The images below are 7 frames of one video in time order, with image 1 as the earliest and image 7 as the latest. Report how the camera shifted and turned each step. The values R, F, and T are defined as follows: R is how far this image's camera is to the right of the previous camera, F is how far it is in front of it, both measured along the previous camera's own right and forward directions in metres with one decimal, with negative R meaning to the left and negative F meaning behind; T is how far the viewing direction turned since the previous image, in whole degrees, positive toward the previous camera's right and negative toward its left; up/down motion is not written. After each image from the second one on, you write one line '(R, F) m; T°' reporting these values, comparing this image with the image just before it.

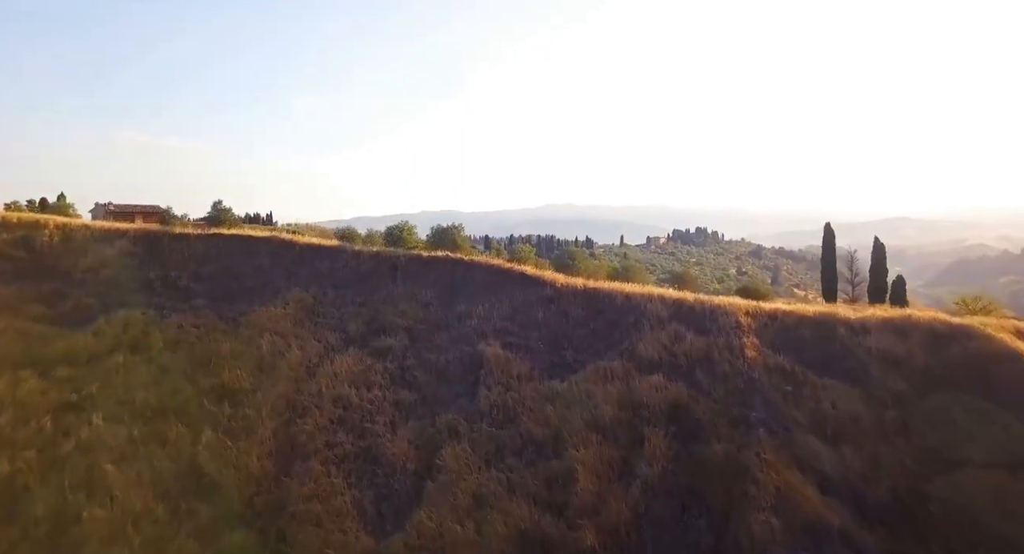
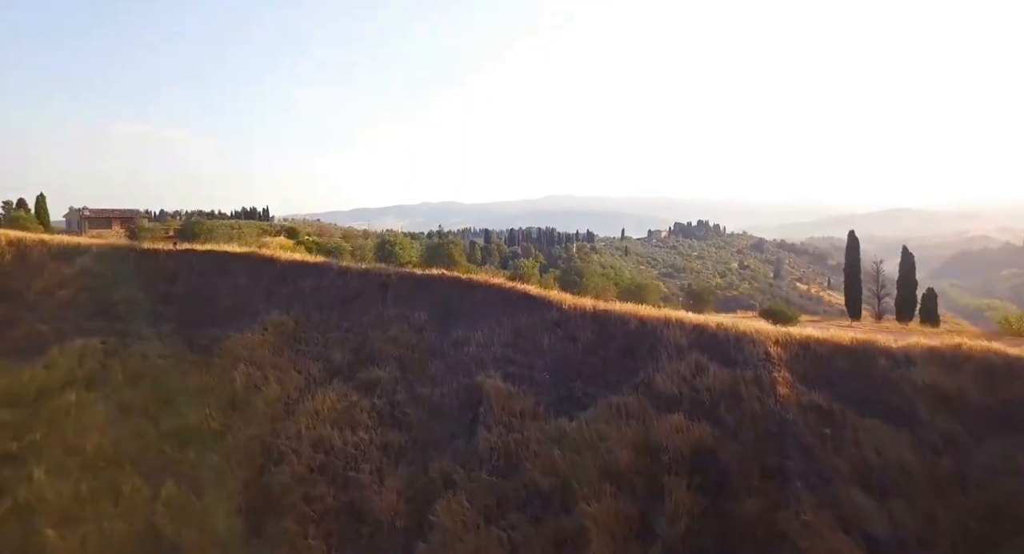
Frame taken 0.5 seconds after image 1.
(0.0, +1.0) m; 0°
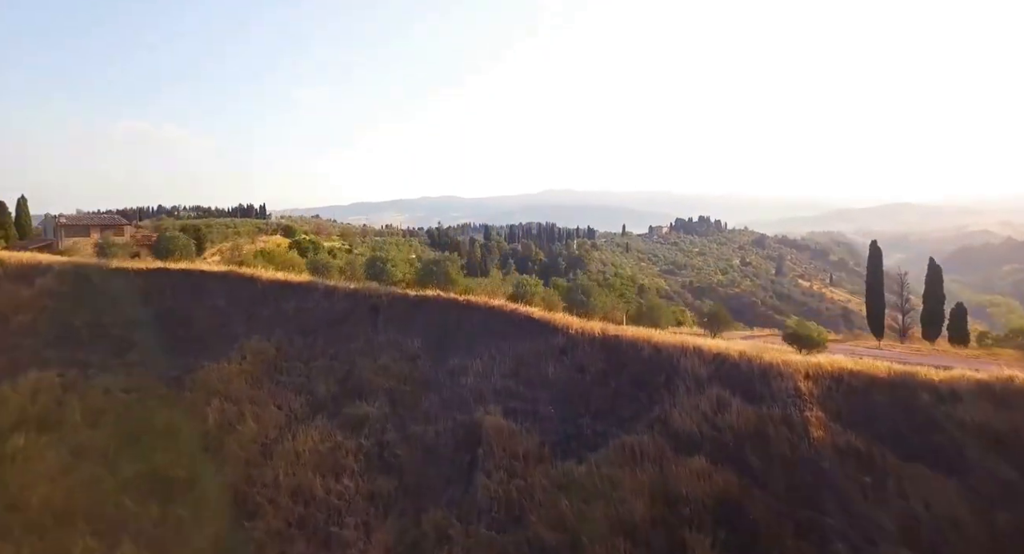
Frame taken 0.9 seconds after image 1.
(0.0, +0.8) m; 0°
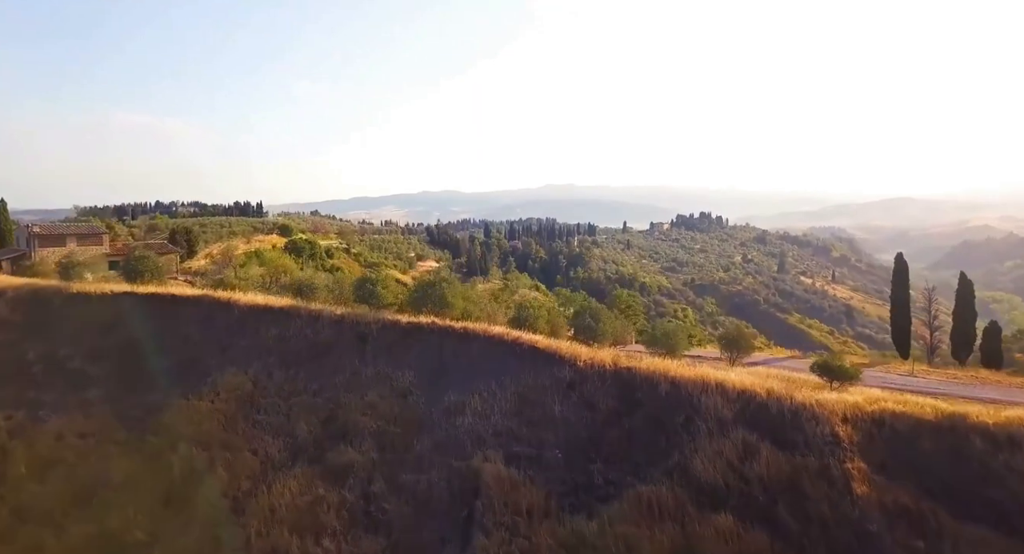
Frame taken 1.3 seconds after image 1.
(0.0, +0.9) m; 0°
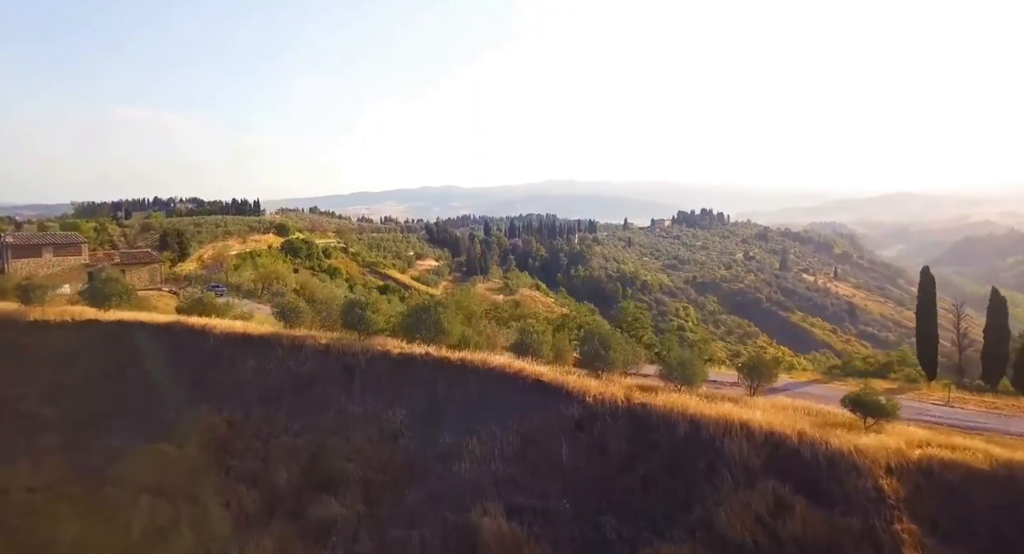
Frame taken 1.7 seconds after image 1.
(0.0, +0.8) m; 0°
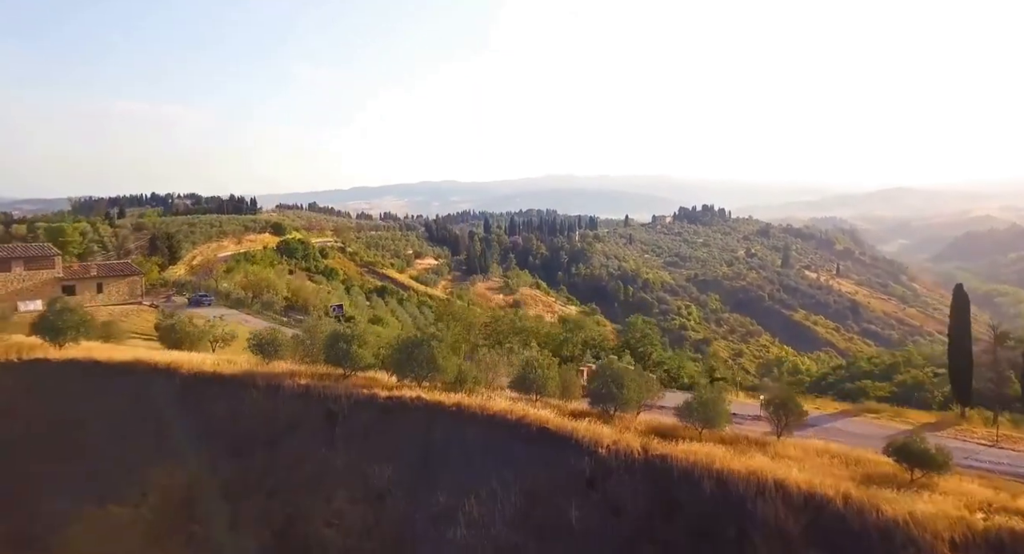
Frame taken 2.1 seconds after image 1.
(0.0, +0.9) m; 0°
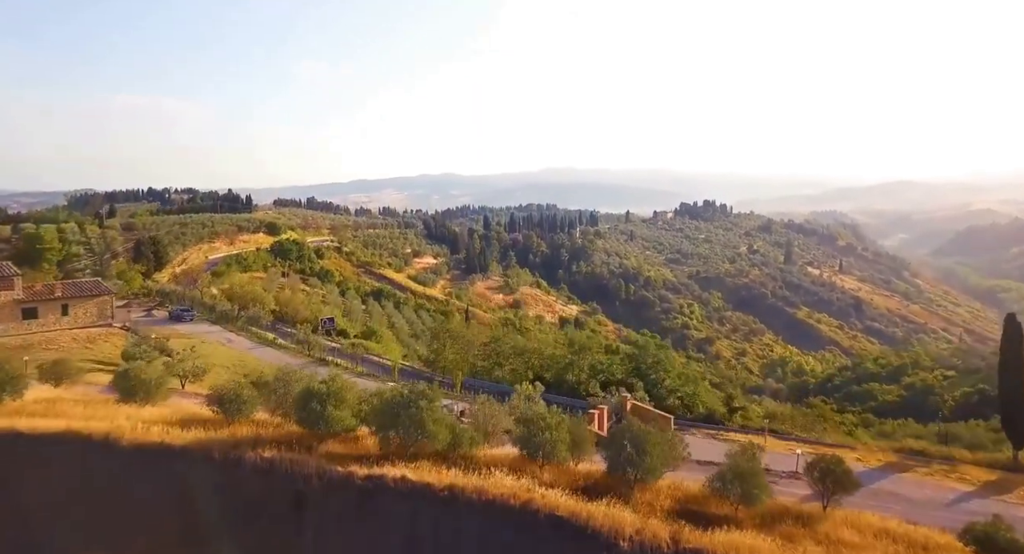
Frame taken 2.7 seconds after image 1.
(0.0, +1.1) m; 0°
